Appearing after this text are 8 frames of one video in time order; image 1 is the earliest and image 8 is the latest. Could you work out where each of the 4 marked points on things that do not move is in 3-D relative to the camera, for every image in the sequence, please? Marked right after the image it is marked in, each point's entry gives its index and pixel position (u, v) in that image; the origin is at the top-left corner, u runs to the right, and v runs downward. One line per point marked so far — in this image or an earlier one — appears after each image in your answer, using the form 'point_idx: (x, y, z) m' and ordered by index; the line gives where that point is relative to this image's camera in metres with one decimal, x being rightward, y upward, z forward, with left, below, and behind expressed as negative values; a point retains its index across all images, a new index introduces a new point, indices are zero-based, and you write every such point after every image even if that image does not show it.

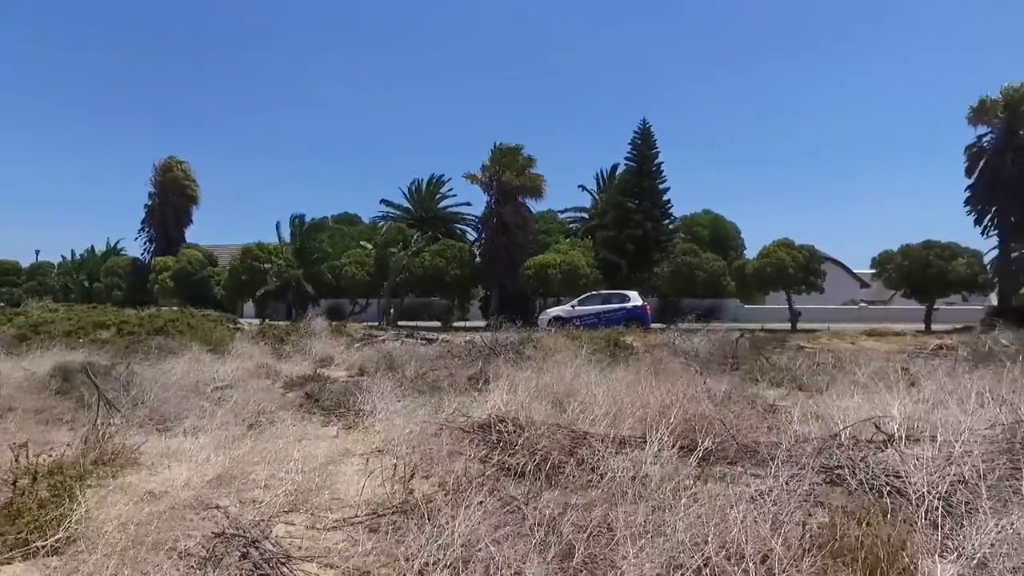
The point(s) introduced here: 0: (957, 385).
0: (+5.4, -1.1, +8.5) m
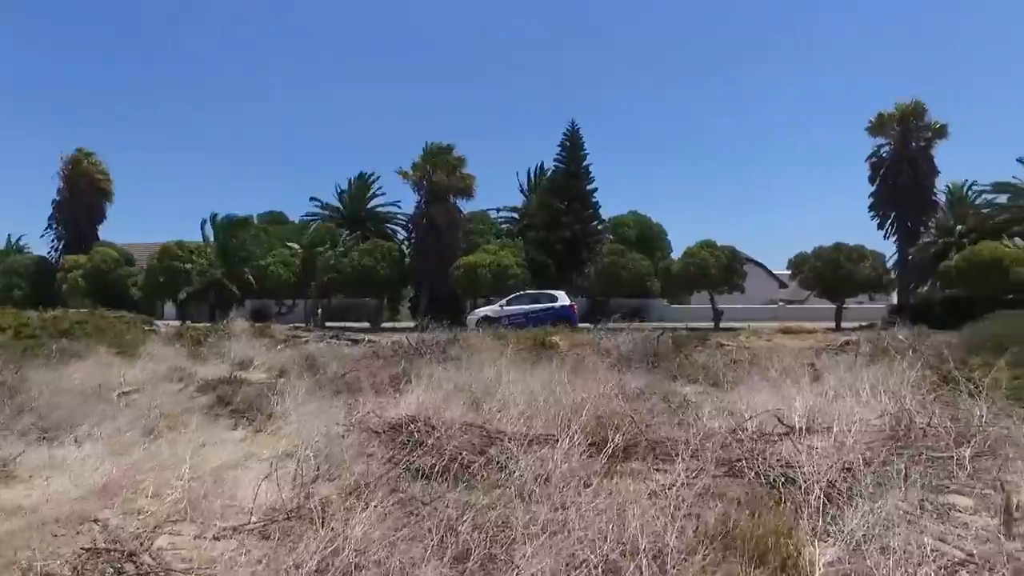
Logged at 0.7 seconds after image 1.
0: (+4.4, -1.1, +8.9) m
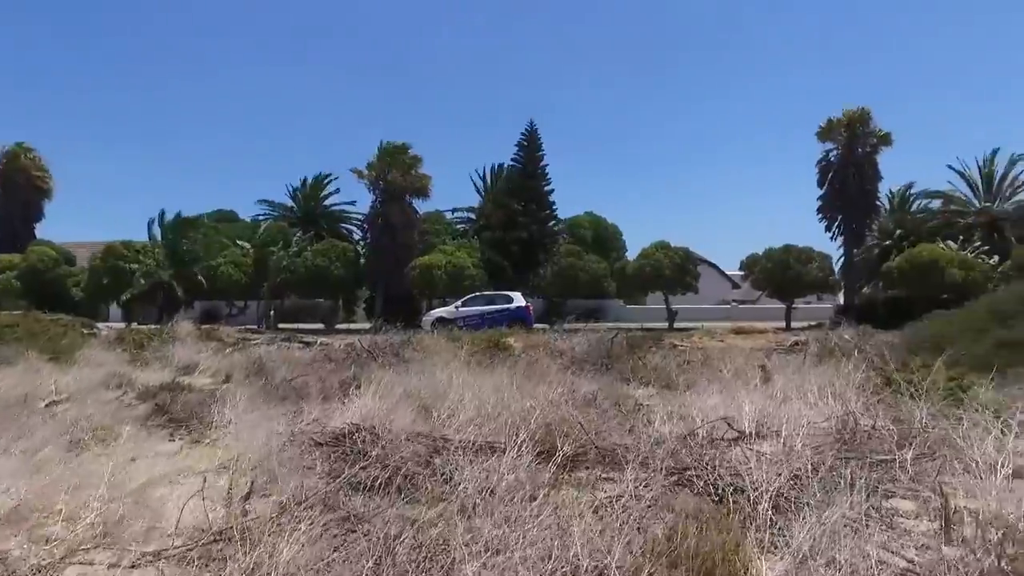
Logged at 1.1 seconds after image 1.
0: (+3.7, -1.2, +9.0) m
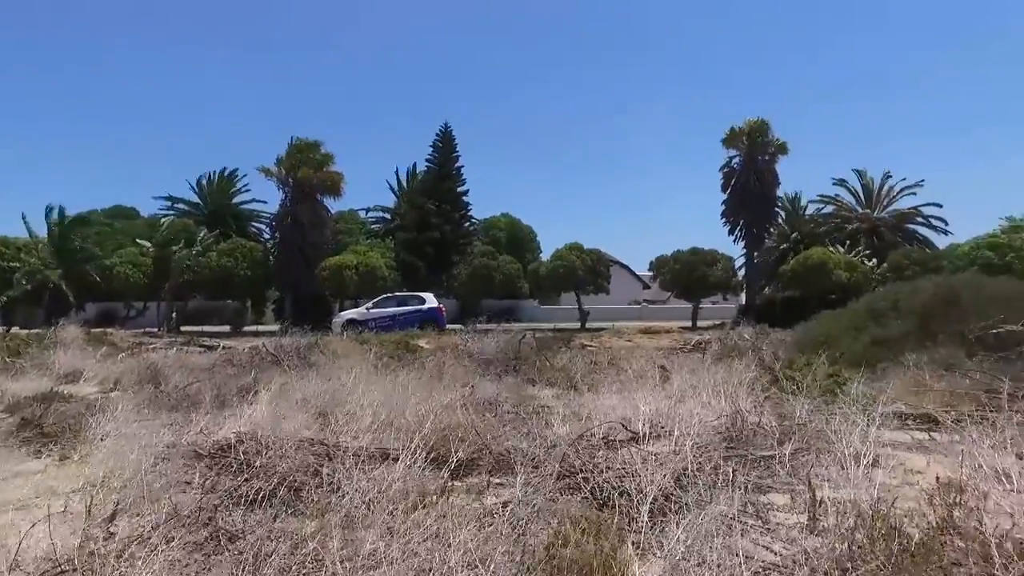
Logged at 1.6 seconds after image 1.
0: (+2.5, -1.2, +9.3) m
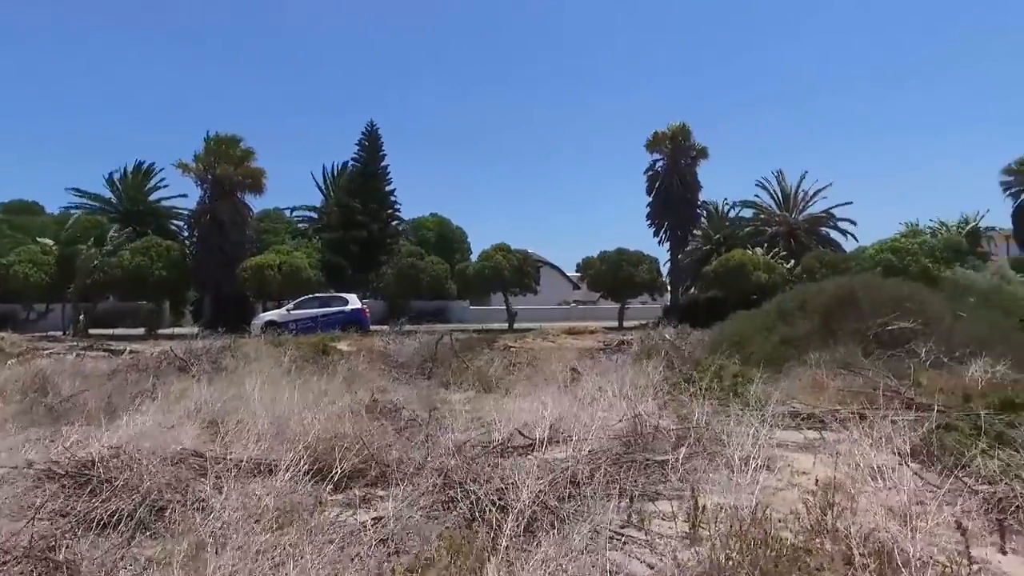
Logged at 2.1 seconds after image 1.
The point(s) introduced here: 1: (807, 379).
0: (+1.2, -1.2, +9.3) m
1: (+3.8, -1.2, +9.0) m
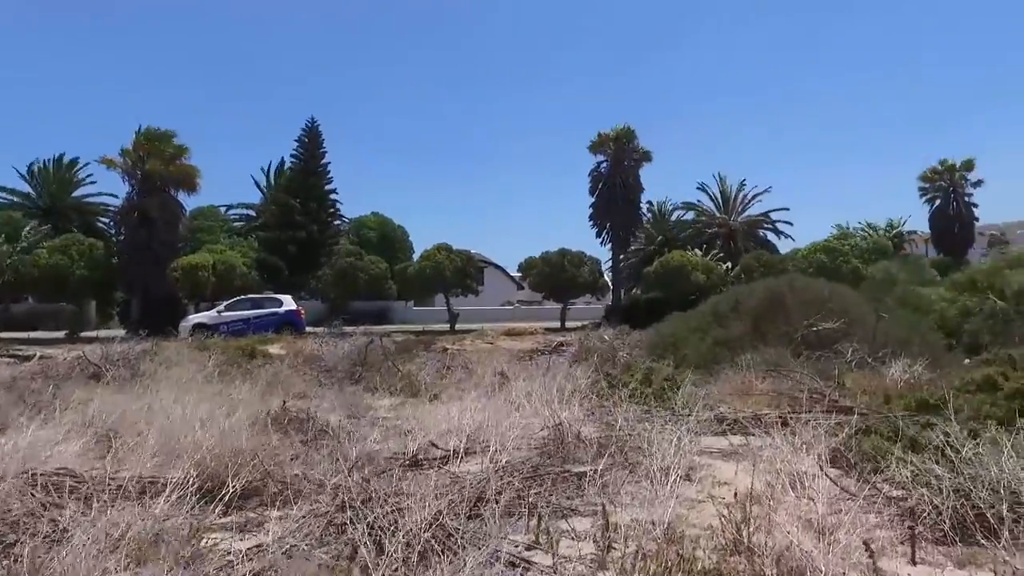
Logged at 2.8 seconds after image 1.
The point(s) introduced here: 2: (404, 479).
0: (+0.3, -1.3, +9.0) m
1: (+2.8, -1.2, +8.9) m
2: (-0.8, -1.4, +5.1) m
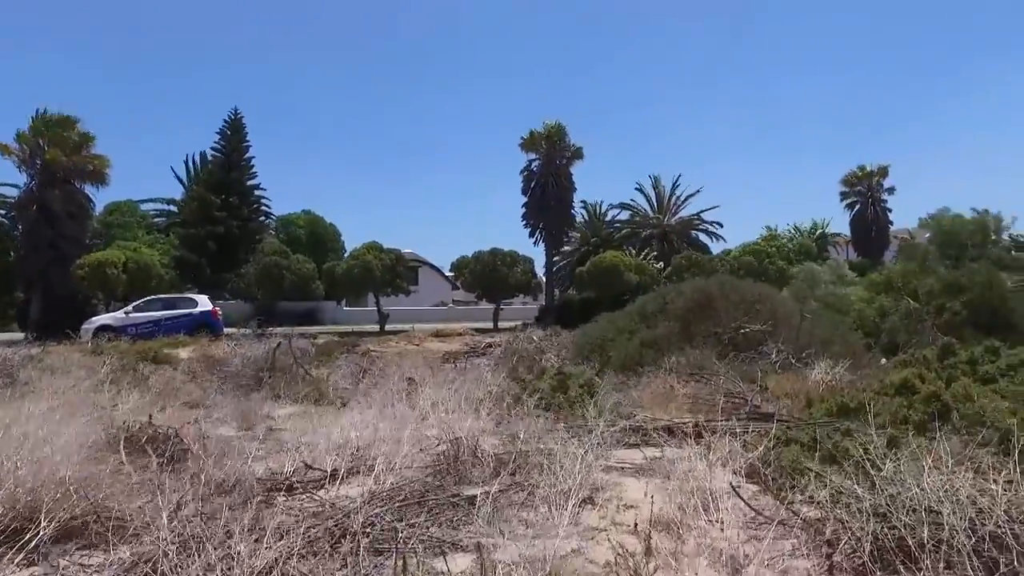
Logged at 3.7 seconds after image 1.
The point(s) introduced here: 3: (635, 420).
0: (-0.8, -1.2, +8.4) m
1: (+1.7, -1.2, +8.4) m
2: (-1.5, -1.4, +4.4) m
3: (+1.2, -1.3, +6.7) m
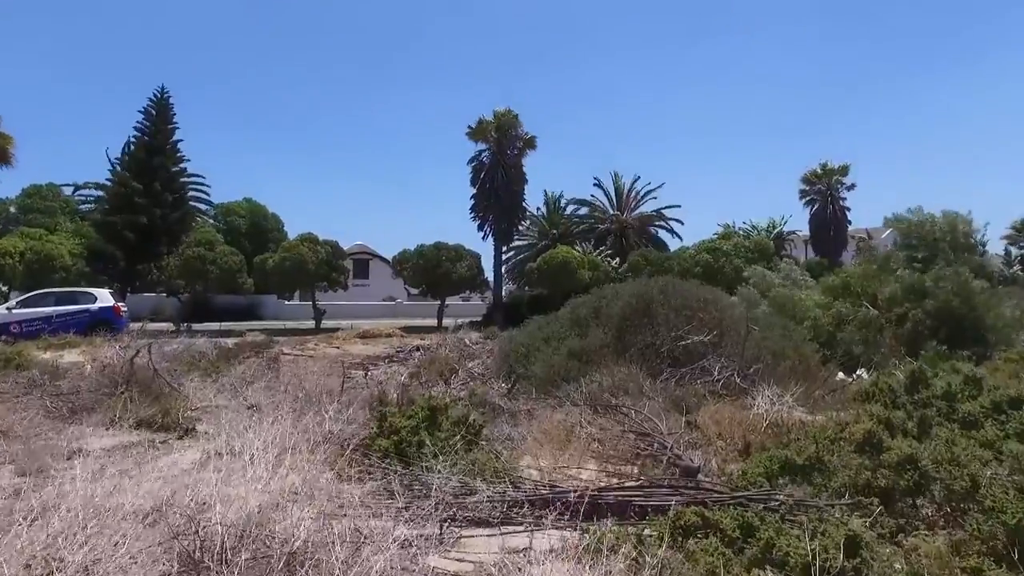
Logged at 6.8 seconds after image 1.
0: (-2.1, -1.3, +6.5) m
1: (+0.5, -1.3, +6.7) m
2: (-2.6, -1.4, +2.5) m
3: (0.0, -1.3, +4.9) m
